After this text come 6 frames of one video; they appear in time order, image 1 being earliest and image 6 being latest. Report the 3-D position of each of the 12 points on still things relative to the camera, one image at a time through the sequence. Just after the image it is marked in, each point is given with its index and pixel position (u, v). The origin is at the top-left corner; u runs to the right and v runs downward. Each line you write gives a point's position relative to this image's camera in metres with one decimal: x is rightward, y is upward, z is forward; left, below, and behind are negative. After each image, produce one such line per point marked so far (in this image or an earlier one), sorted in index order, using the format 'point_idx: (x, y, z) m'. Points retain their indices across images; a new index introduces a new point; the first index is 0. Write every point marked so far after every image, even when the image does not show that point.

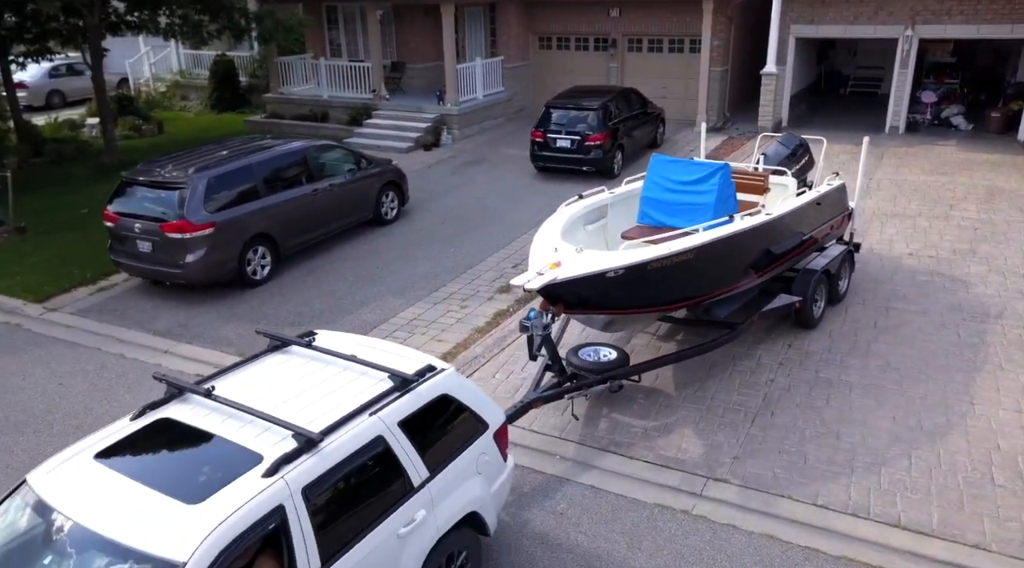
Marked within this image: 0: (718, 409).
0: (+1.7, -1.1, +6.4) m
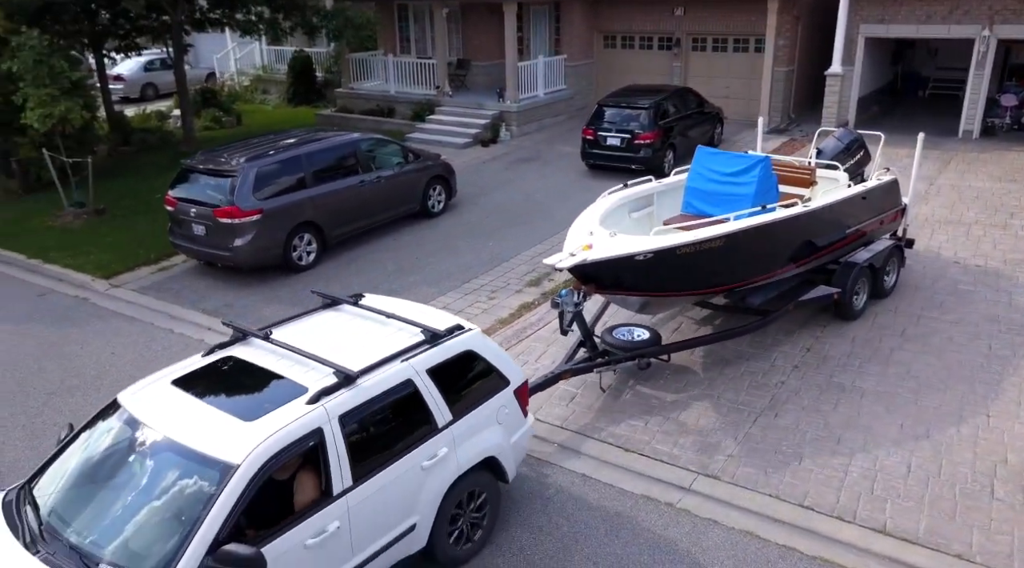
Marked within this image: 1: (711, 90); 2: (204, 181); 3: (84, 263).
0: (+1.8, -1.1, +6.4) m
1: (+5.3, +5.1, +19.8) m
2: (-4.1, +1.4, +10.0) m
3: (-6.3, +0.3, +11.1) m
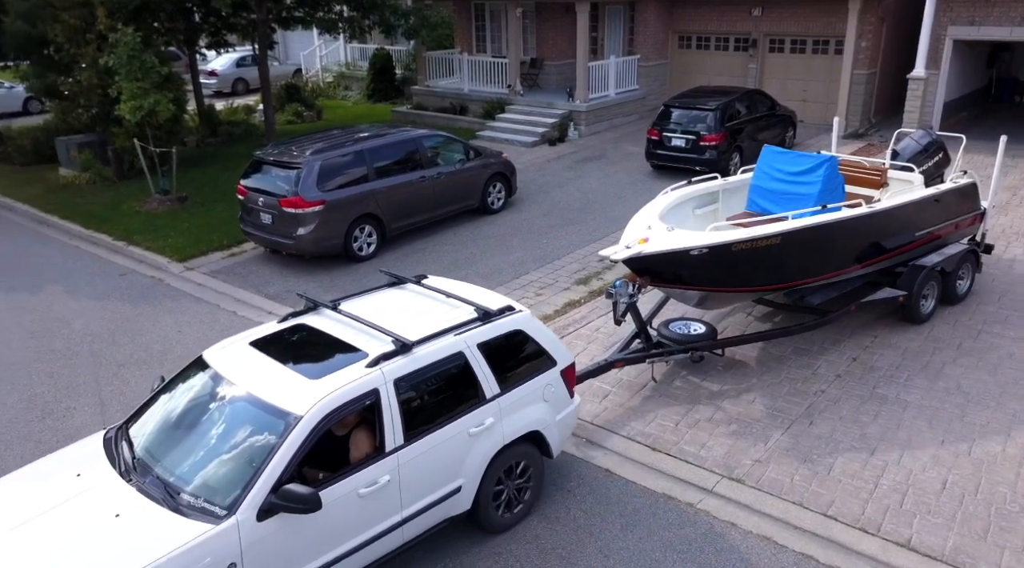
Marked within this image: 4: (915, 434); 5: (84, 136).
0: (+2.1, -1.1, +6.3) m
1: (+7.1, +5.0, +19.3) m
2: (-3.3, +1.6, +10.5) m
3: (-5.5, +0.6, +11.8) m
4: (+3.1, -1.2, +5.8) m
5: (-10.0, +3.5, +17.5) m
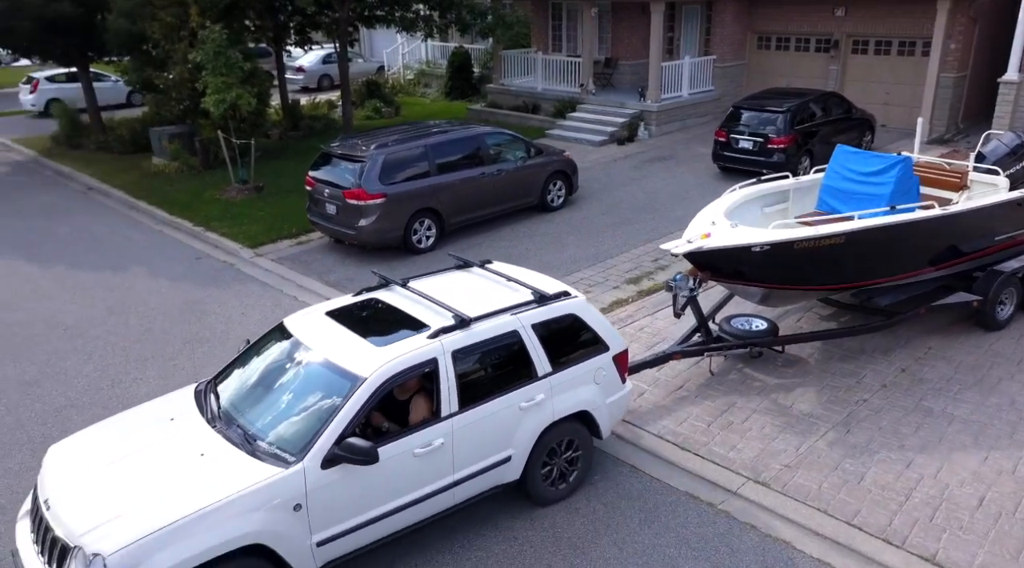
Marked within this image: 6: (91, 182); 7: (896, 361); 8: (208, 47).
0: (+2.3, -1.1, +6.2) m
1: (+8.9, +4.7, +18.6) m
2: (-2.5, +1.7, +10.9) m
3: (-4.6, +0.8, +12.4) m
4: (+3.3, -1.2, +5.6) m
5: (-8.3, +3.9, +18.6) m
6: (-10.0, +2.4, +17.8) m
7: (+3.6, -0.7, +7.1) m
8: (-6.0, +4.7, +14.9) m
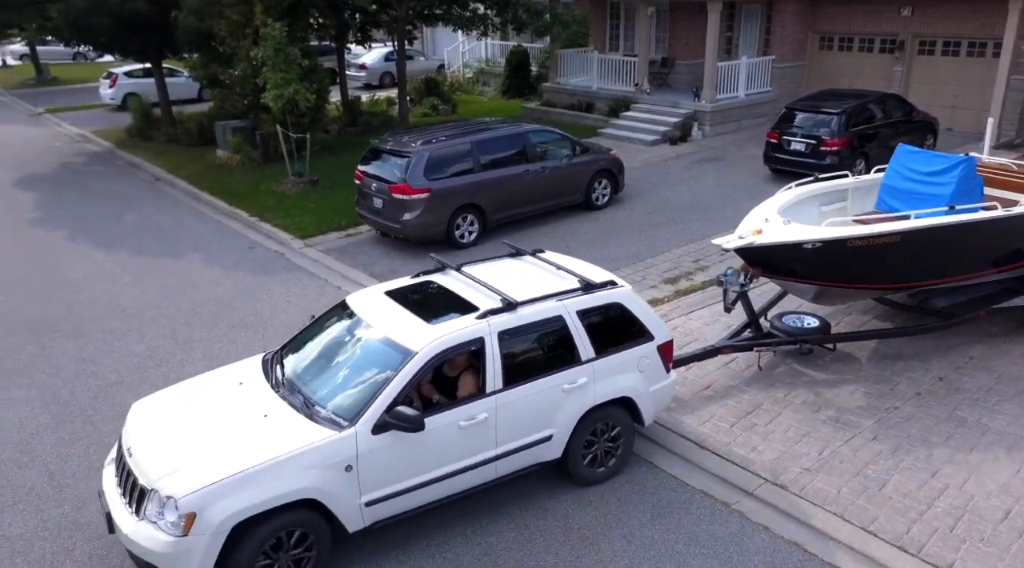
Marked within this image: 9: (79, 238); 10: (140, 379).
0: (+2.5, -1.1, +6.2) m
1: (+10.2, +4.5, +18.0) m
2: (-1.8, +1.9, +11.2) m
3: (-3.8, +1.0, +12.9) m
4: (+3.5, -1.3, +5.5) m
5: (-7.0, +4.2, +19.3) m
6: (-8.8, +2.8, +18.6) m
7: (+3.9, -0.8, +6.9) m
8: (-5.0, +4.9, +15.4) m
9: (-7.5, +0.8, +13.0) m
10: (-3.7, -1.0, +7.4) m
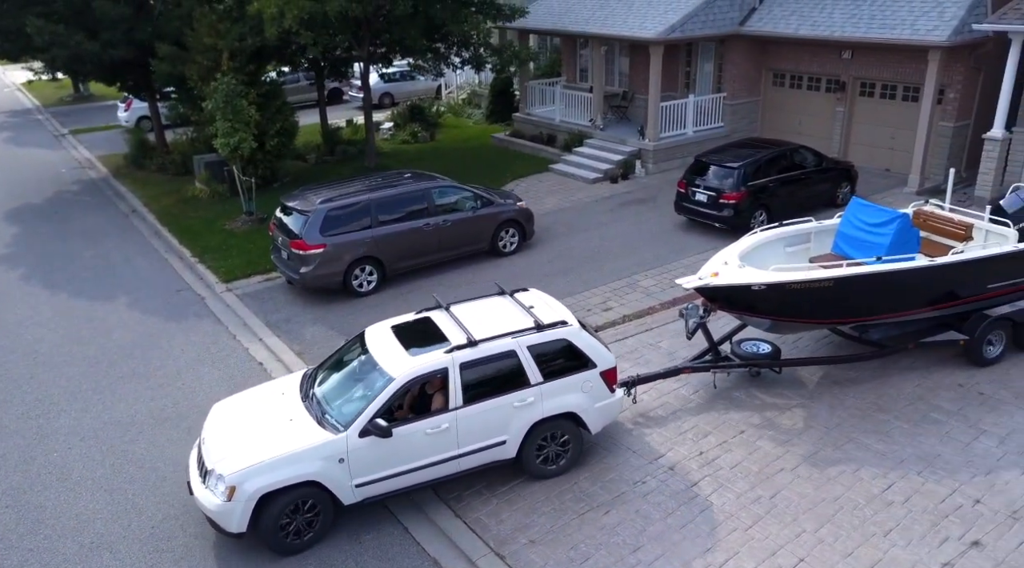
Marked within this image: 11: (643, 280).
0: (+0.5, -1.9, +6.9) m
1: (+8.9, +3.6, +18.3) m
2: (-3.5, +1.1, +12.1) m
3: (-5.4, +0.3, +13.9) m
4: (+1.4, -2.1, +6.1) m
5: (-8.2, +3.5, +20.5) m
6: (-10.1, +2.1, +19.9) m
7: (+1.9, -1.6, +7.5) m
8: (-6.4, +4.2, +16.5) m
9: (-9.1, +0.1, +14.3) m
10: (-5.6, -1.7, +8.4) m
11: (+2.1, +0.1, +12.2) m
